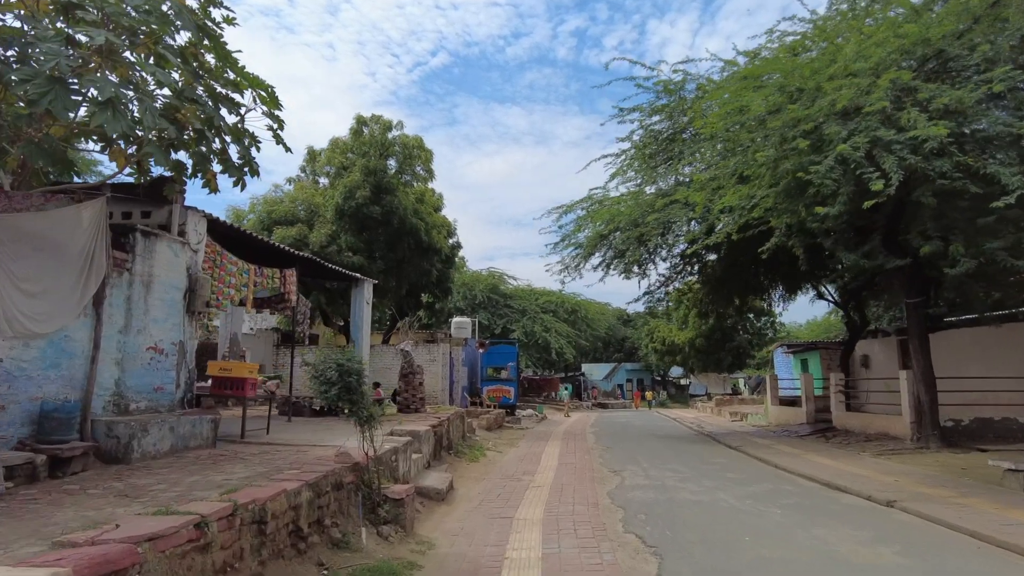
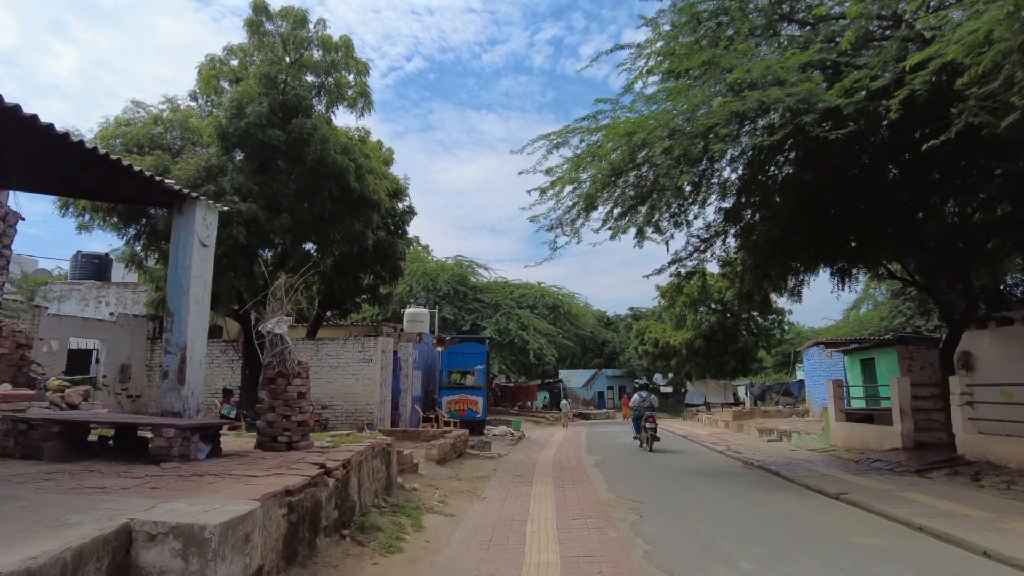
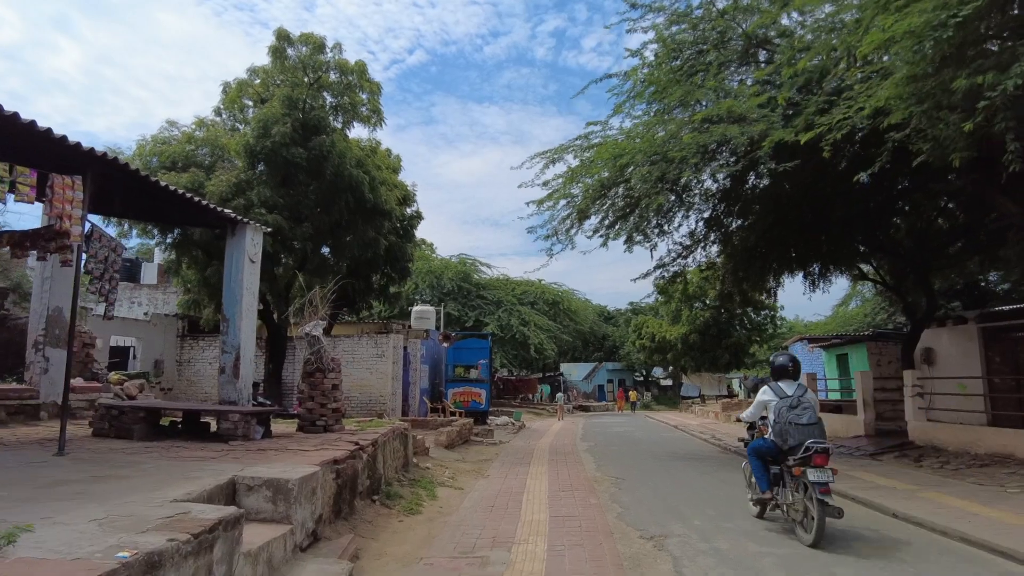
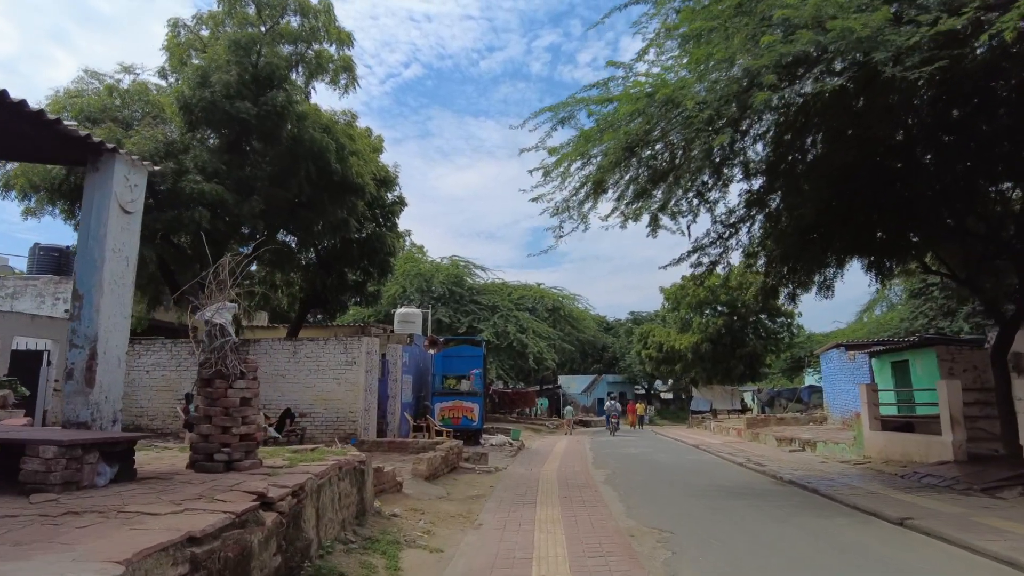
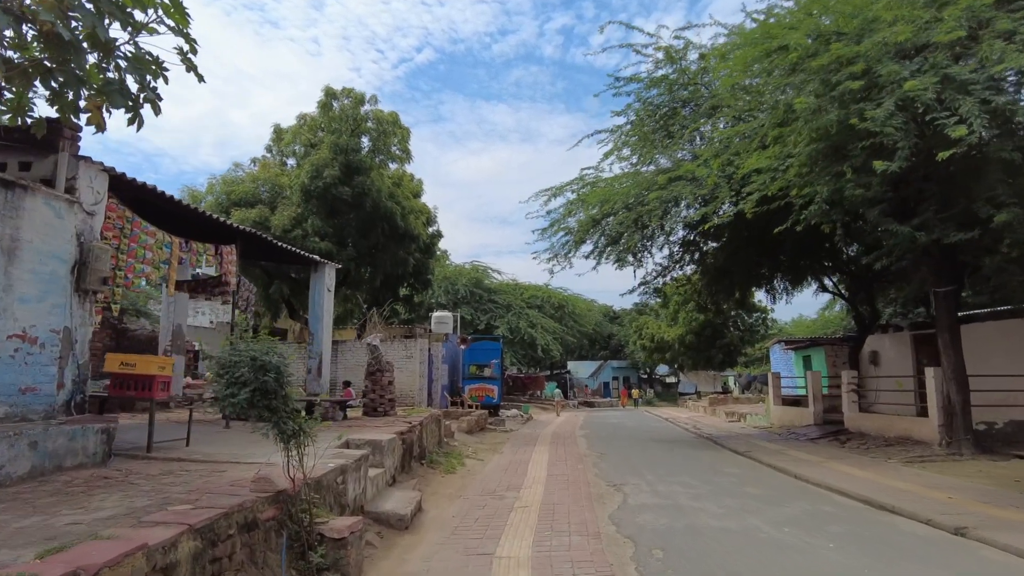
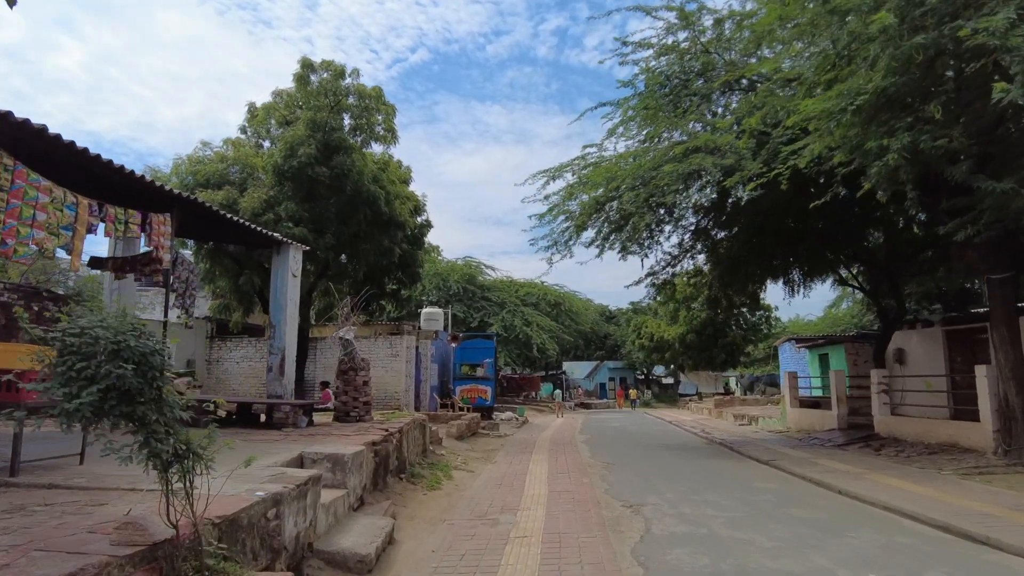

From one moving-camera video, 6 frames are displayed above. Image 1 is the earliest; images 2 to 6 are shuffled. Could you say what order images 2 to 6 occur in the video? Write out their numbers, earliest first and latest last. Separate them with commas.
5, 6, 3, 2, 4
